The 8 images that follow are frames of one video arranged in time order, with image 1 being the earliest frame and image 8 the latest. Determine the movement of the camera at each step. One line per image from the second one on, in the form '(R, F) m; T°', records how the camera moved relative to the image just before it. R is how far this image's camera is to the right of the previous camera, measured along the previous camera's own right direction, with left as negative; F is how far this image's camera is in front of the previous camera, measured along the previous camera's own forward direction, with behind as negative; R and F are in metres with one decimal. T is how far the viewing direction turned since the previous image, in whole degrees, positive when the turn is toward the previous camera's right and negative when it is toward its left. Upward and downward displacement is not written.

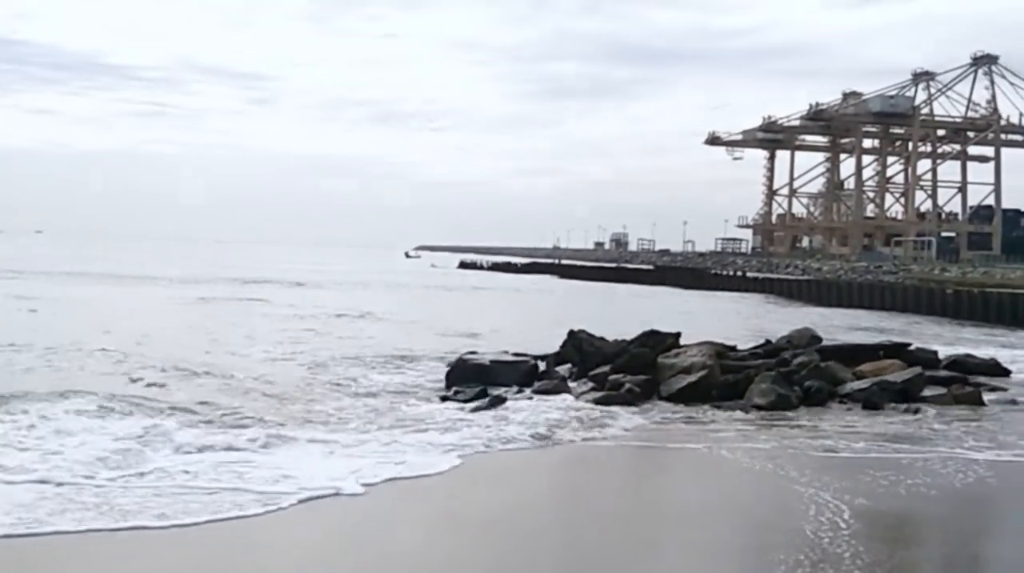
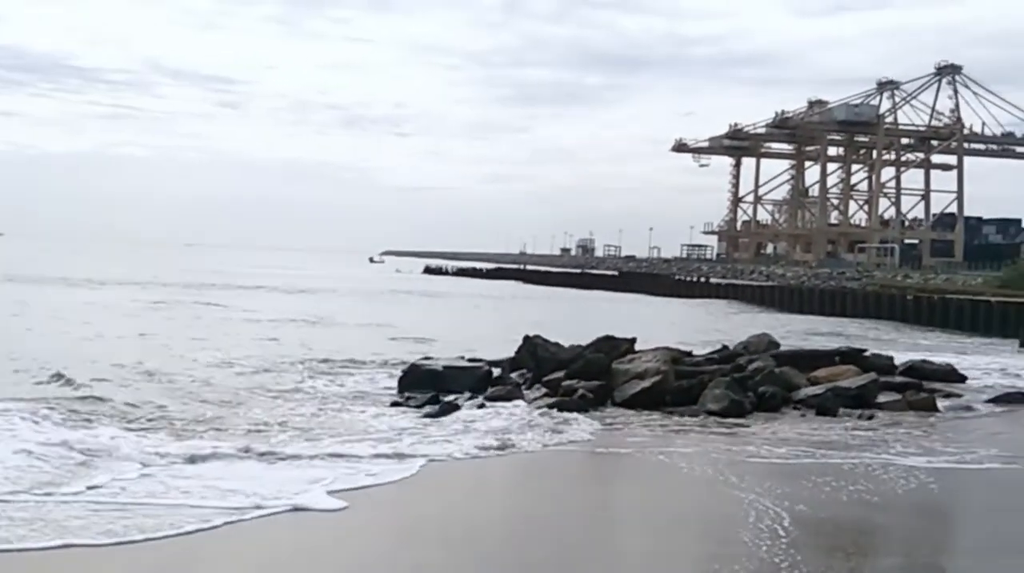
(+0.2, +0.2) m; +2°
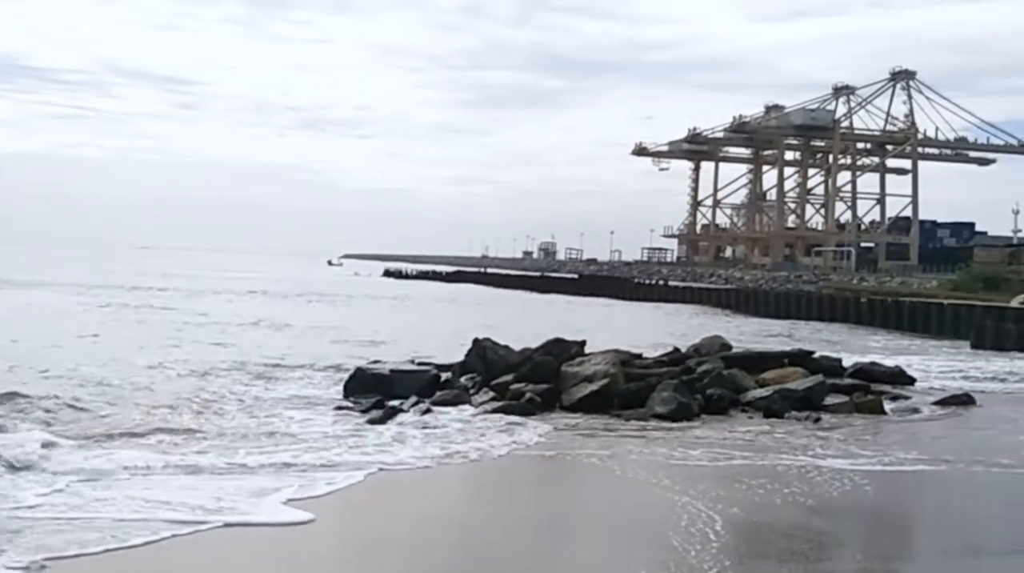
(+0.2, +0.1) m; +2°
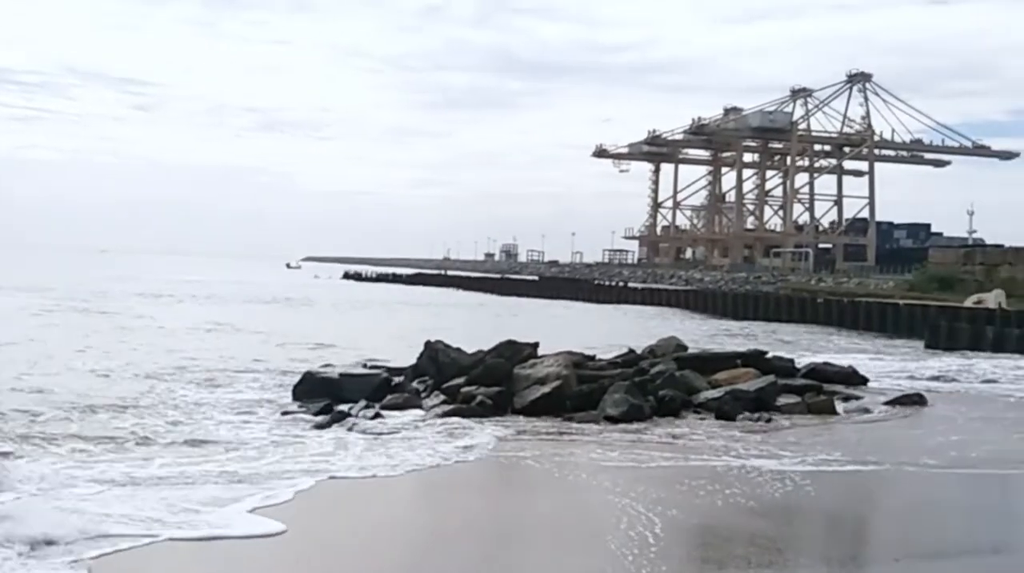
(+0.2, +0.2) m; +2°
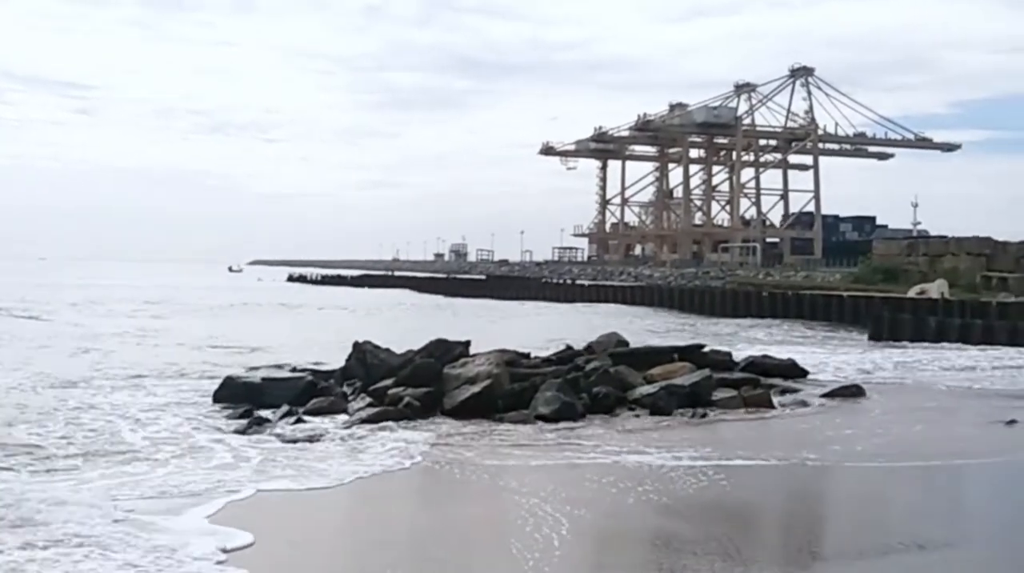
(+0.4, +0.5) m; +2°
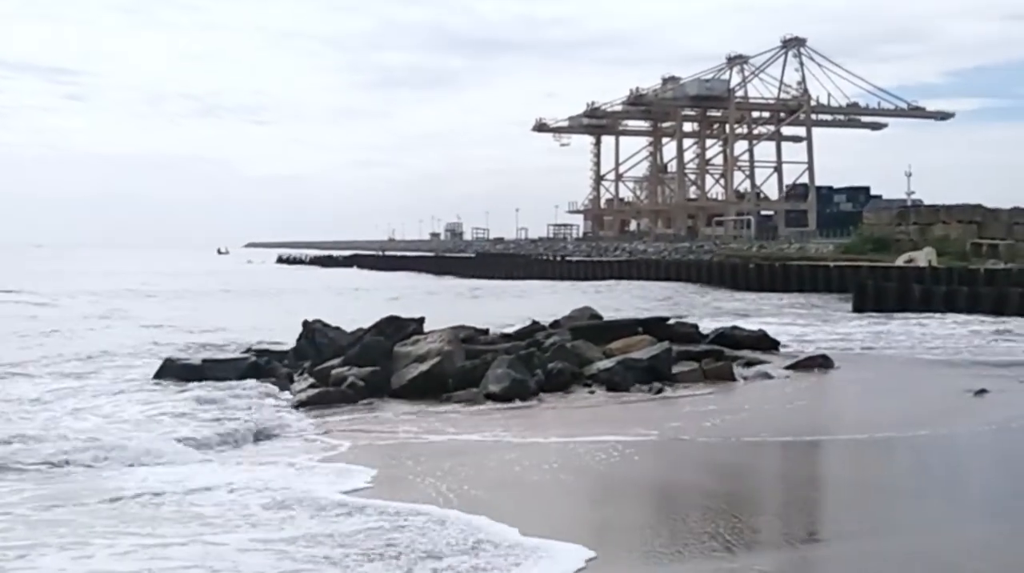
(+0.7, +0.6) m; 0°
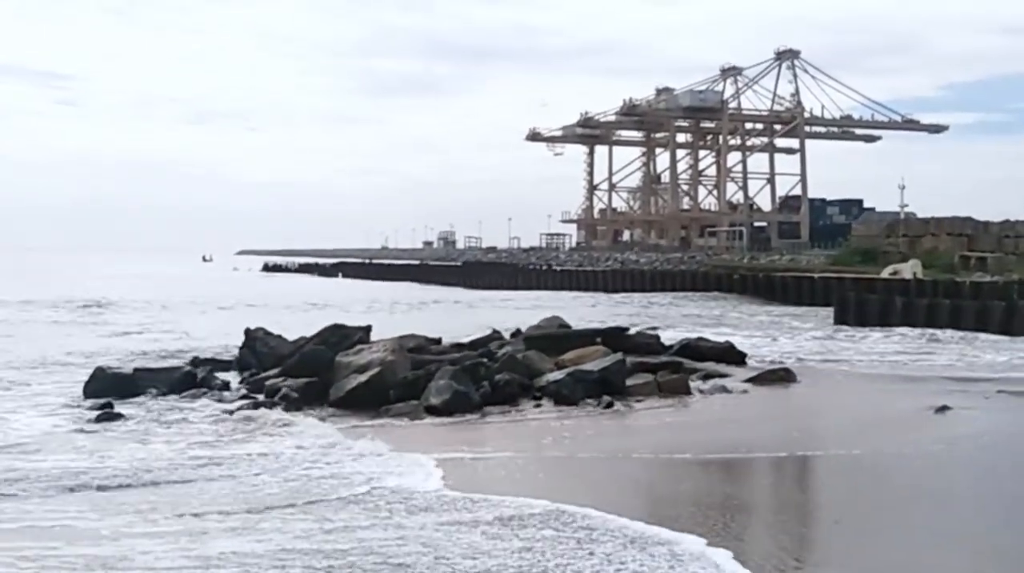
(+0.7, +0.7) m; 0°
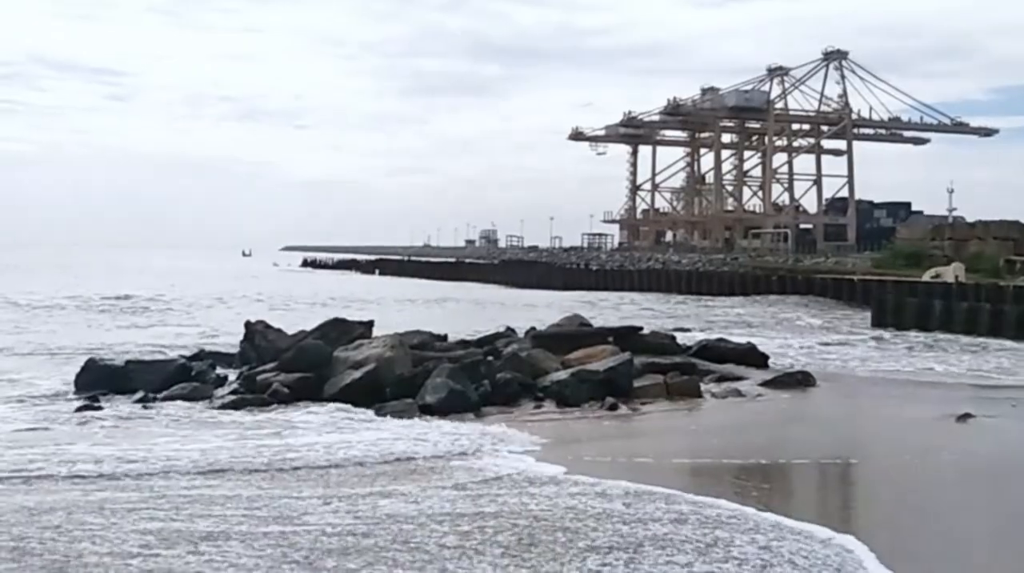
(+0.5, +0.6) m; -2°
